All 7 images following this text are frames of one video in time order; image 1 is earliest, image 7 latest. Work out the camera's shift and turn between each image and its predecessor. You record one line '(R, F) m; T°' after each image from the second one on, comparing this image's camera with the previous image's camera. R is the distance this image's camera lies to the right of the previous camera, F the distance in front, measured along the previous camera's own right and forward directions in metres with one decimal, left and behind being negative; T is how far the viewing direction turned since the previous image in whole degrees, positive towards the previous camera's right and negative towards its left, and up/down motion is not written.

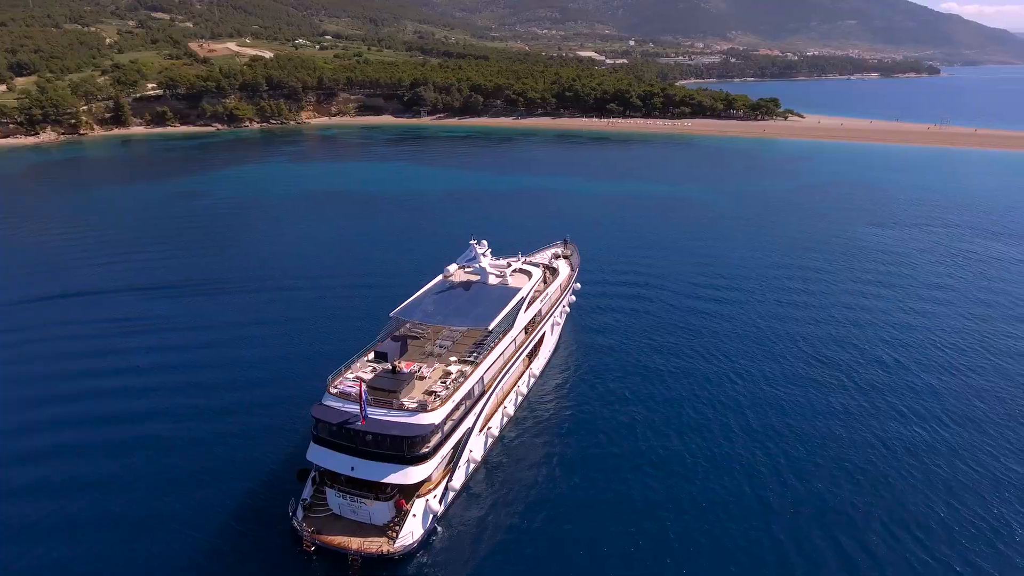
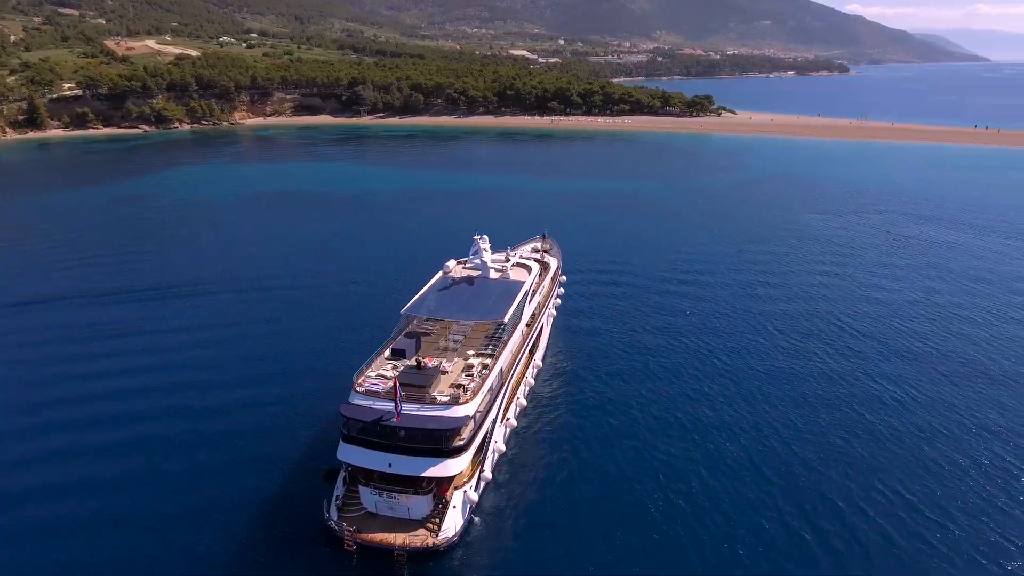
(-3.0, -0.3) m; +6°
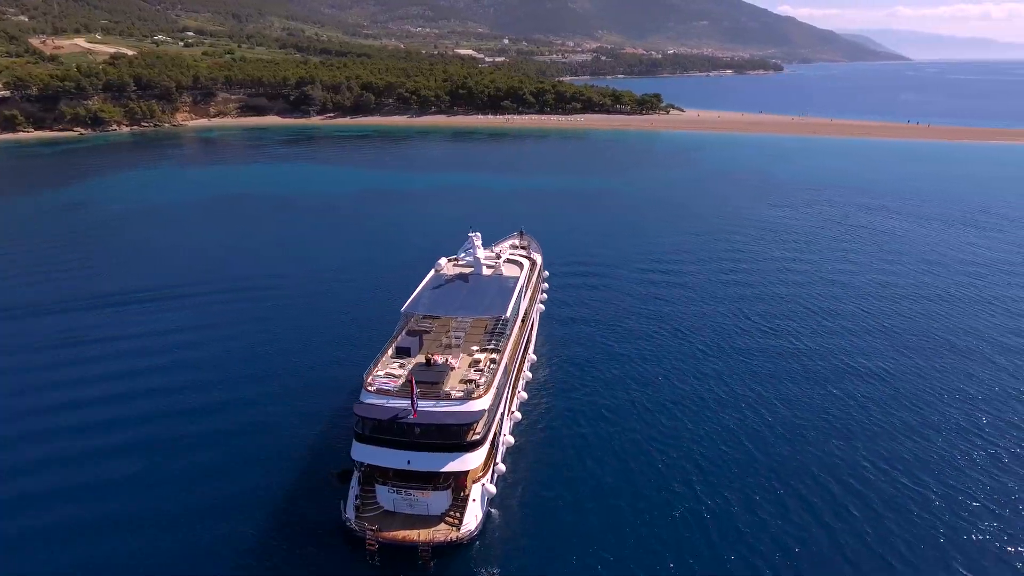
(-2.0, -0.2) m; +5°
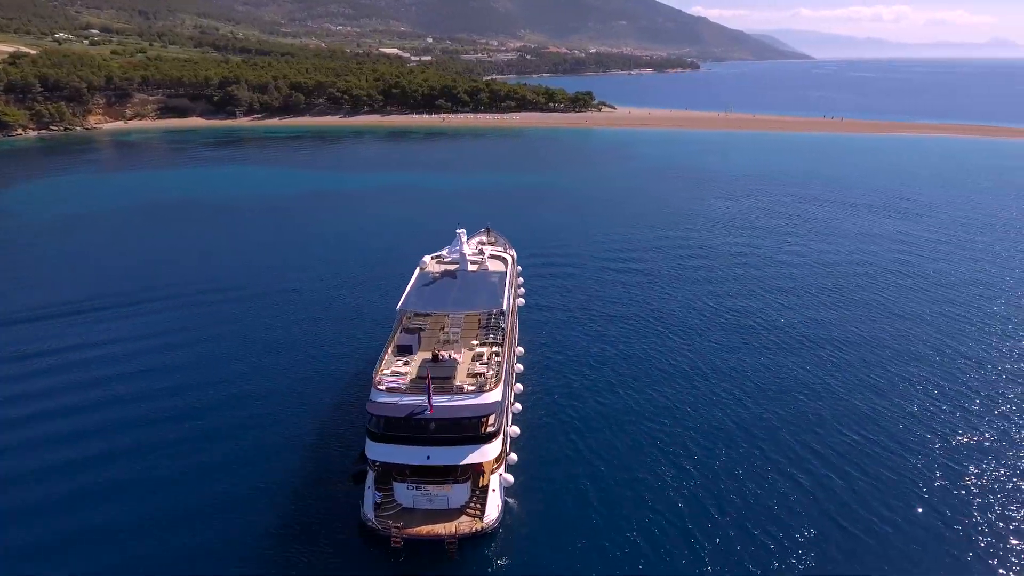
(-2.6, -0.3) m; +6°
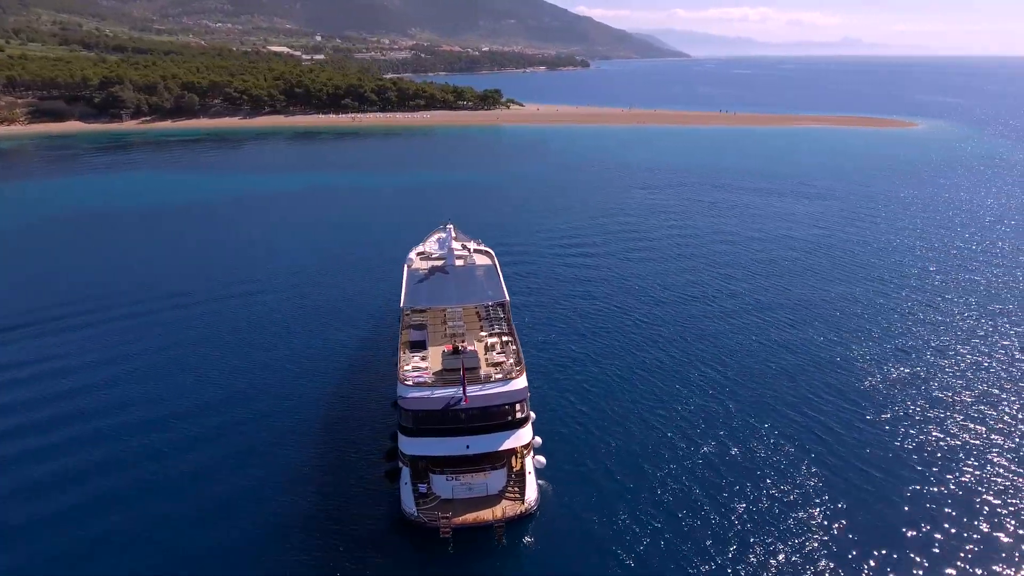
(-4.1, -0.4) m; +9°
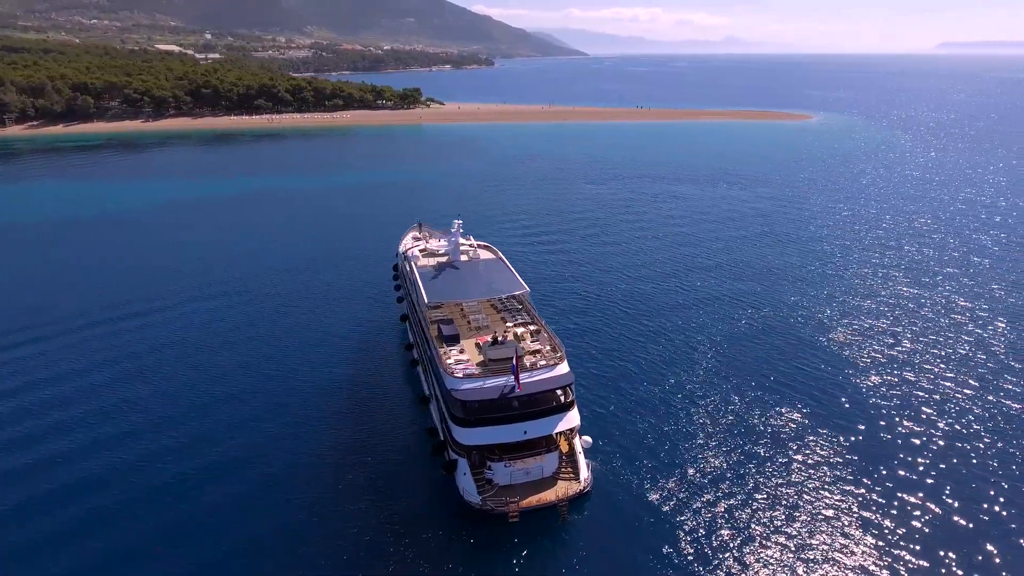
(-4.6, -0.4) m; +8°
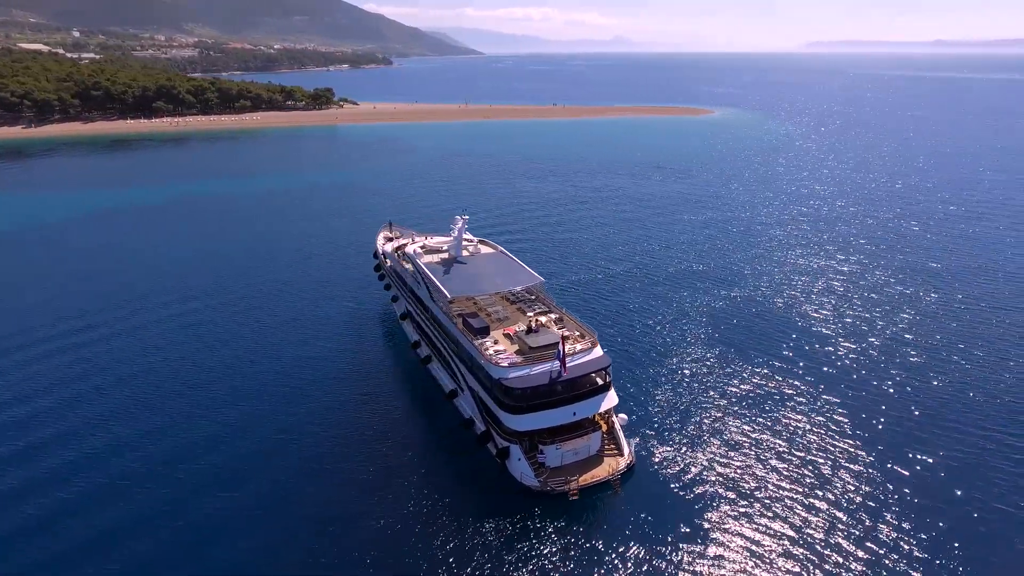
(-4.7, -0.4) m; +8°
